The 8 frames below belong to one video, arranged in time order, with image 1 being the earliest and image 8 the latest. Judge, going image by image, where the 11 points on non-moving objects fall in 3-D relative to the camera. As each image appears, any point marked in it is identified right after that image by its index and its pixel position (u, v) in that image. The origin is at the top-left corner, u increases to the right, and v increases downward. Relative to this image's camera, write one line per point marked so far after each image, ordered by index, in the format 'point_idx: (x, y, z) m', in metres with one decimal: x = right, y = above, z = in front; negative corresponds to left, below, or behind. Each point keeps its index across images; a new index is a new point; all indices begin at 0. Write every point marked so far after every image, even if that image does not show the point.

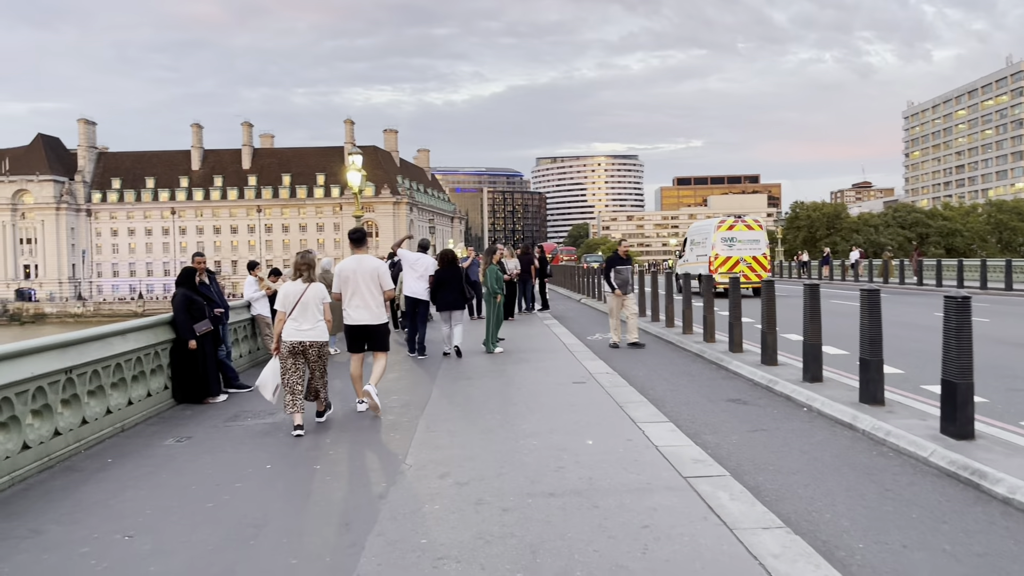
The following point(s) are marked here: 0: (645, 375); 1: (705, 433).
0: (+1.7, -1.1, +10.9) m
1: (+1.7, -1.3, +7.4) m
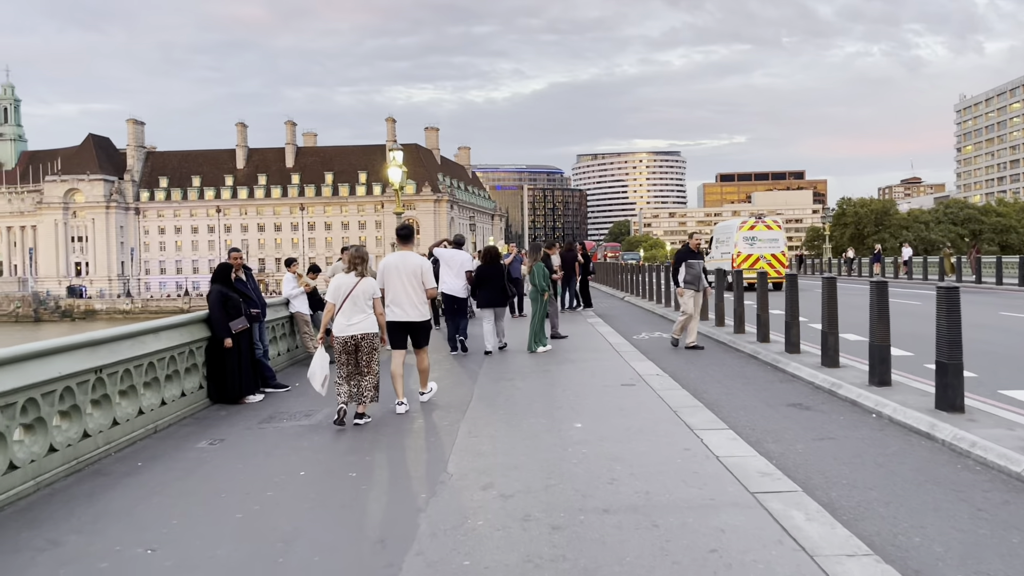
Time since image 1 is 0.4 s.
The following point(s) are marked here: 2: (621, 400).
0: (+2.3, -1.1, +10.3) m
1: (+2.1, -1.3, +6.9) m
2: (+1.1, -1.1, +8.3) m
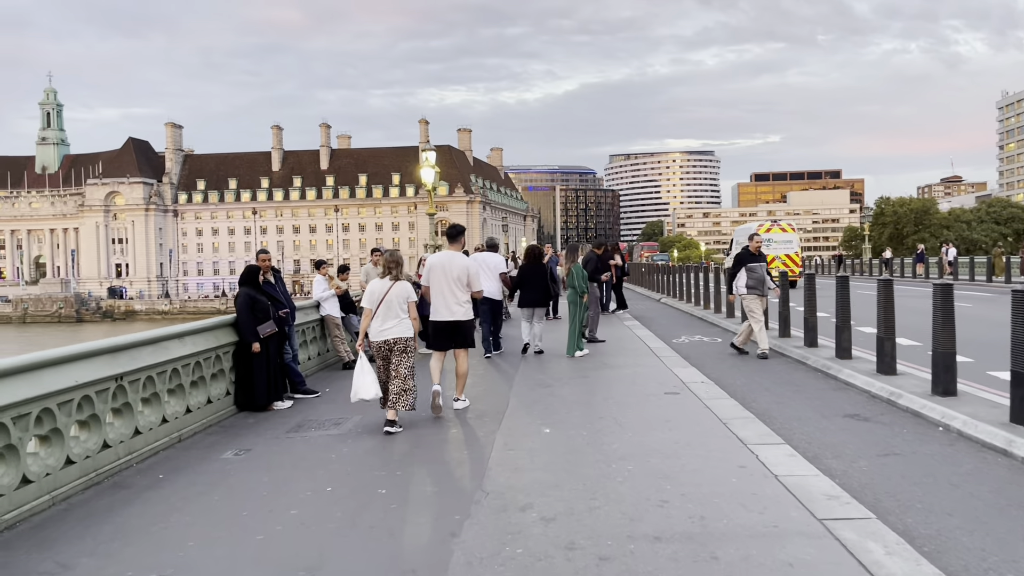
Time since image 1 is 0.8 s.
0: (+2.7, -1.1, +9.8) m
1: (+2.4, -1.3, +6.4) m
2: (+1.4, -1.1, +7.8) m
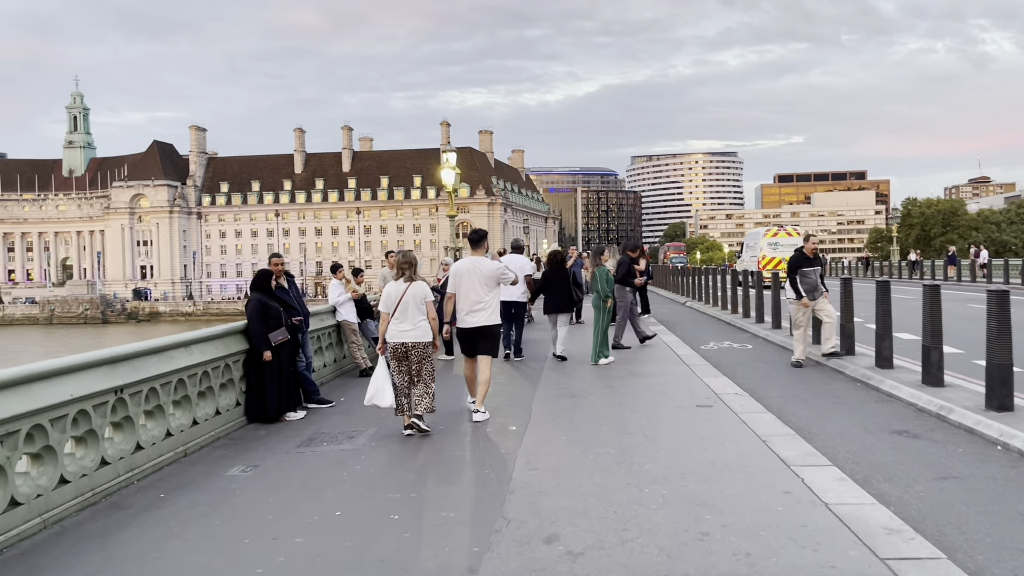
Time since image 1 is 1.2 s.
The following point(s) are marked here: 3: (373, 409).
0: (+3.0, -1.2, +9.3) m
1: (+2.6, -1.4, +5.9) m
2: (+1.7, -1.2, +7.3) m
3: (-1.6, -1.4, +9.6) m
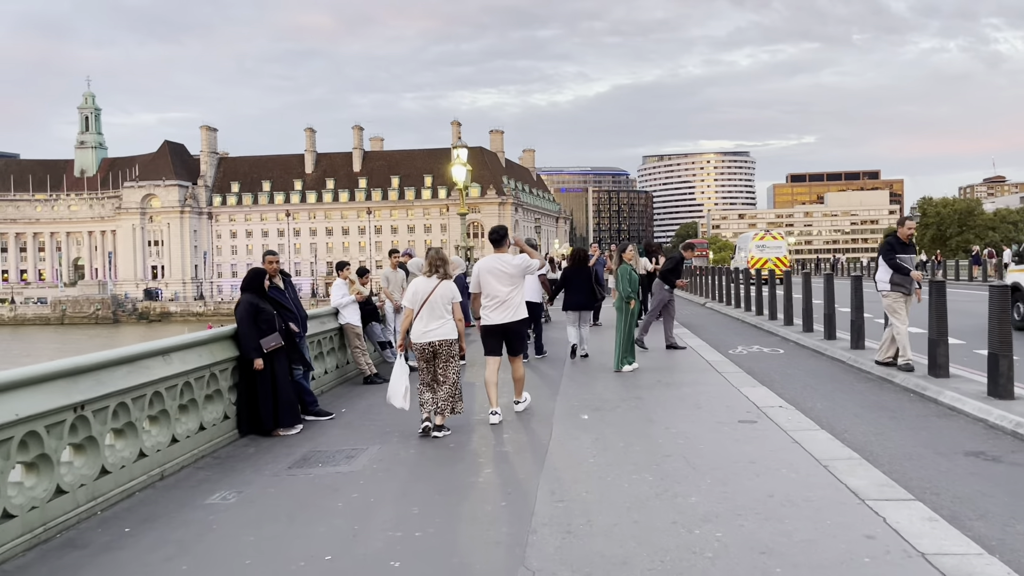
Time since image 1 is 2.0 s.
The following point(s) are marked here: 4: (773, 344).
0: (+3.2, -1.2, +8.4) m
1: (+2.7, -1.4, +4.9) m
2: (+1.8, -1.2, +6.4) m
3: (-1.4, -1.4, +8.7) m
4: (+4.6, -1.0, +14.6) m
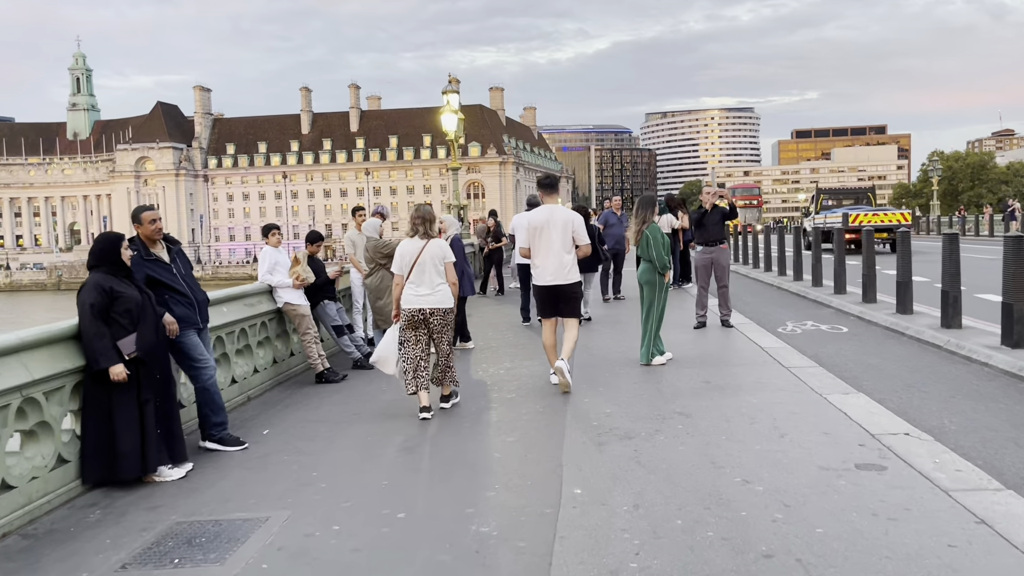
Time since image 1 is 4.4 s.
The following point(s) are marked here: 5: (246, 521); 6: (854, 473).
0: (+3.1, -1.0, +5.6) m
1: (+2.6, -1.3, +2.2) m
2: (+1.7, -1.1, +3.7) m
3: (-1.5, -1.2, +6.0) m
4: (+4.5, -0.4, +11.8) m
5: (-1.5, -1.3, +4.5) m
6: (+1.9, -1.0, +4.6) m
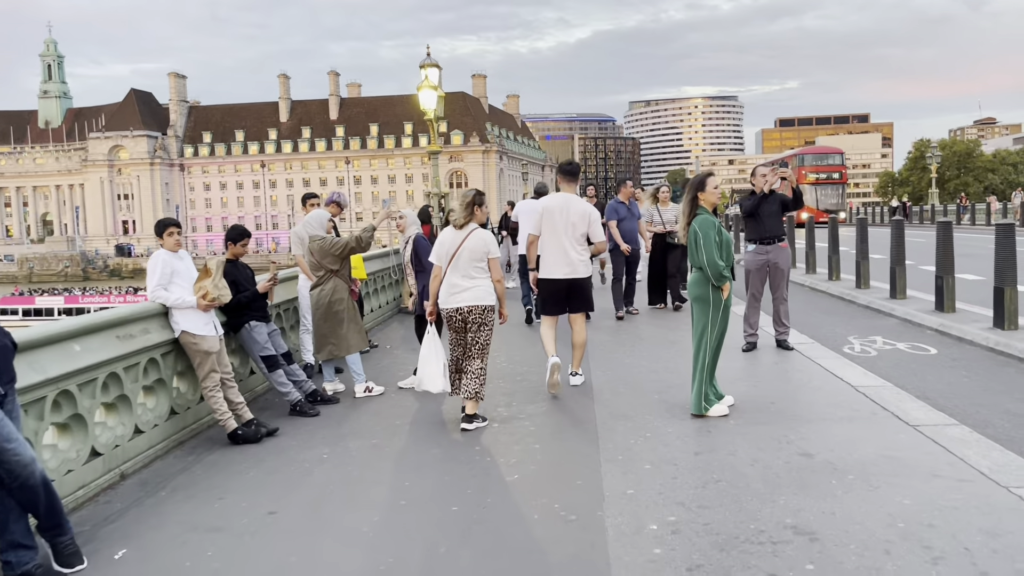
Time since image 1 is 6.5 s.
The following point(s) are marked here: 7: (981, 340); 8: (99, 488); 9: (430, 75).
0: (+3.1, -1.1, +3.2) m
1: (+2.8, -1.5, -0.2) m
2: (+1.8, -1.3, +1.3) m
3: (-1.4, -1.4, +3.5) m
4: (+4.4, -0.5, +9.4) m
5: (-1.4, -1.5, +2.0) m
6: (+2.0, -1.2, +2.2) m
7: (+4.8, -0.5, +8.5) m
8: (-2.4, -1.1, +5.1) m
9: (-2.0, +5.1, +20.0) m
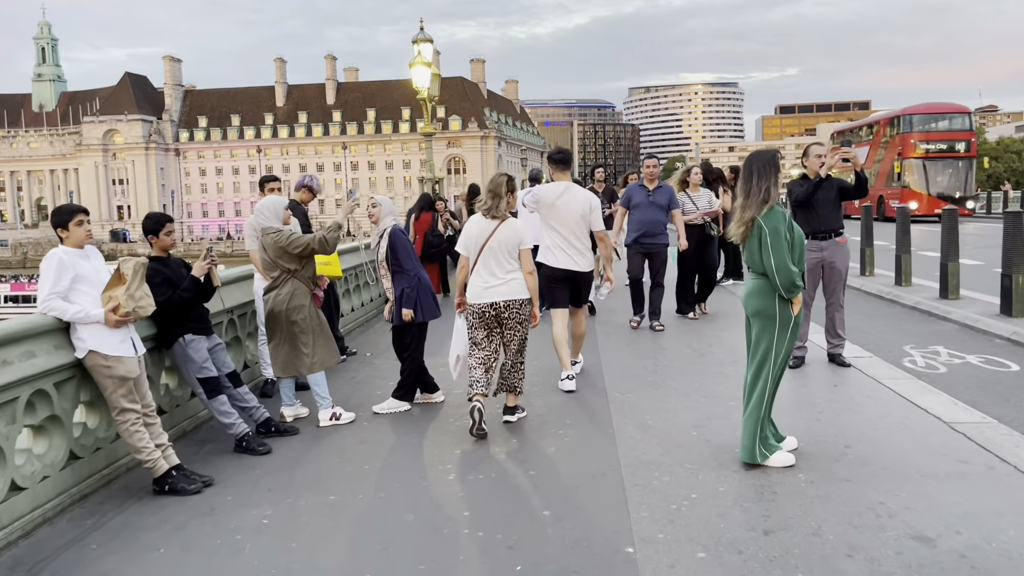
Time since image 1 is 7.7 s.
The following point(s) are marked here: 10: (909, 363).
0: (+3.1, -1.2, +1.9) m
1: (+2.8, -1.7, -1.5) m
2: (+1.8, -1.4, -0.1) m
3: (-1.4, -1.5, +2.2) m
4: (+4.4, -0.5, +8.1) m
5: (-1.4, -1.6, +0.7) m
6: (+2.0, -1.3, +0.8) m
7: (+4.8, -0.6, +7.1) m
8: (-2.4, -1.2, +3.7) m
9: (-2.0, +5.3, +18.5) m
10: (+3.5, -0.6, +7.3) m
